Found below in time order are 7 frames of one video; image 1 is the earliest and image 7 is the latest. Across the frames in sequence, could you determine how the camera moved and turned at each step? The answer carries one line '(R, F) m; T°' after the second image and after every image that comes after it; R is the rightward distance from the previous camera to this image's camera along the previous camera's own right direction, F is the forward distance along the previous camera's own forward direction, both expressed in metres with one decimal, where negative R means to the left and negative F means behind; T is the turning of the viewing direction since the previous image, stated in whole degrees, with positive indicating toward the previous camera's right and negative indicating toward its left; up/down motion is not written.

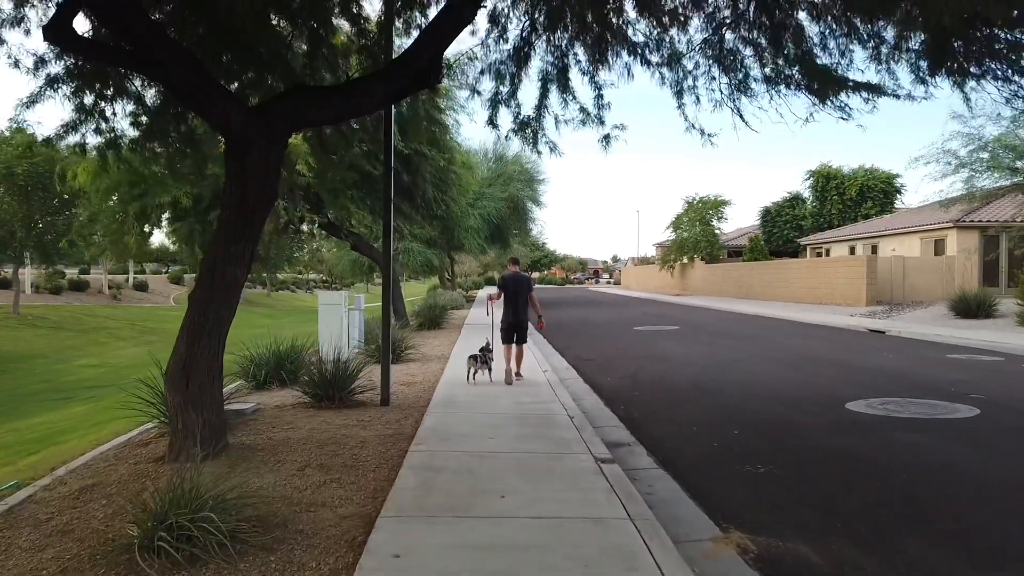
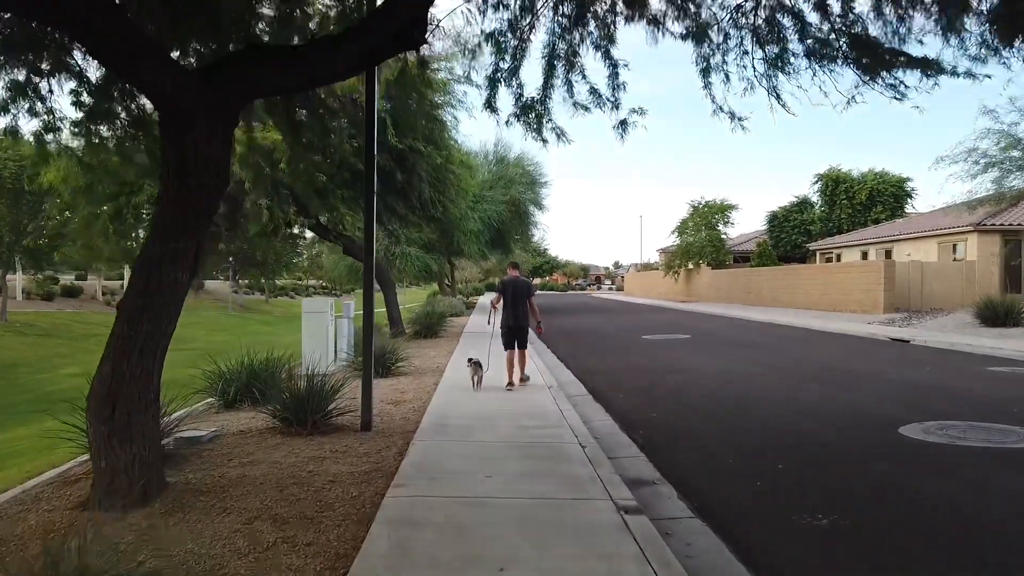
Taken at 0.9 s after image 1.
(0.0, +1.2) m; 0°
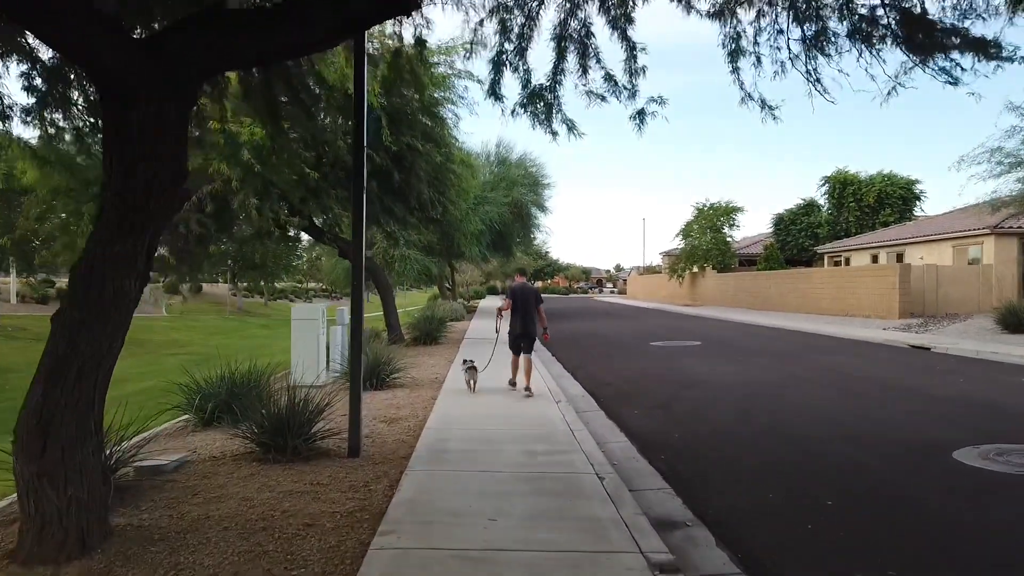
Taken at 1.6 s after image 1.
(-0.1, +0.9) m; 0°
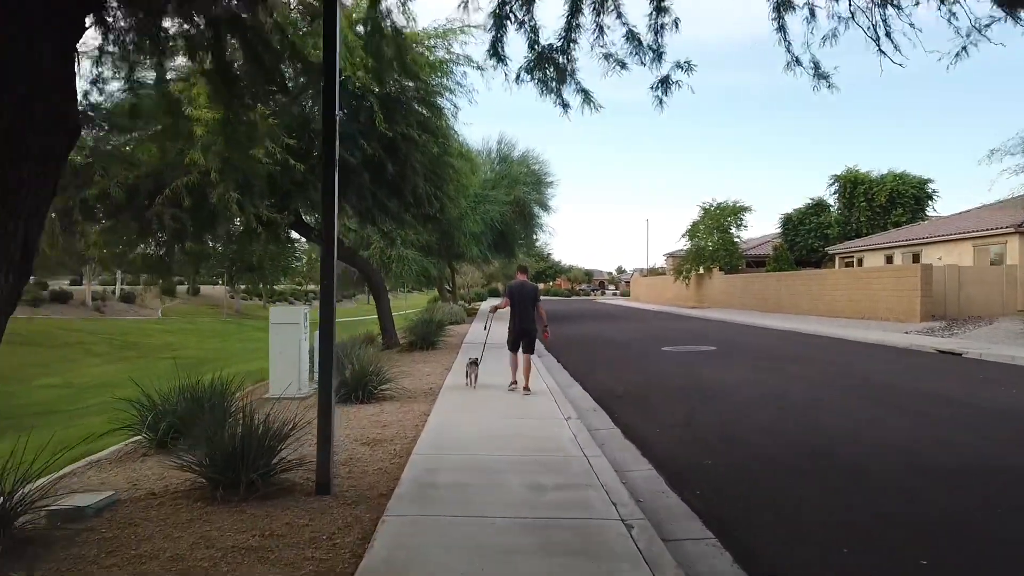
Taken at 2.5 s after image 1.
(0.0, +1.2) m; 0°
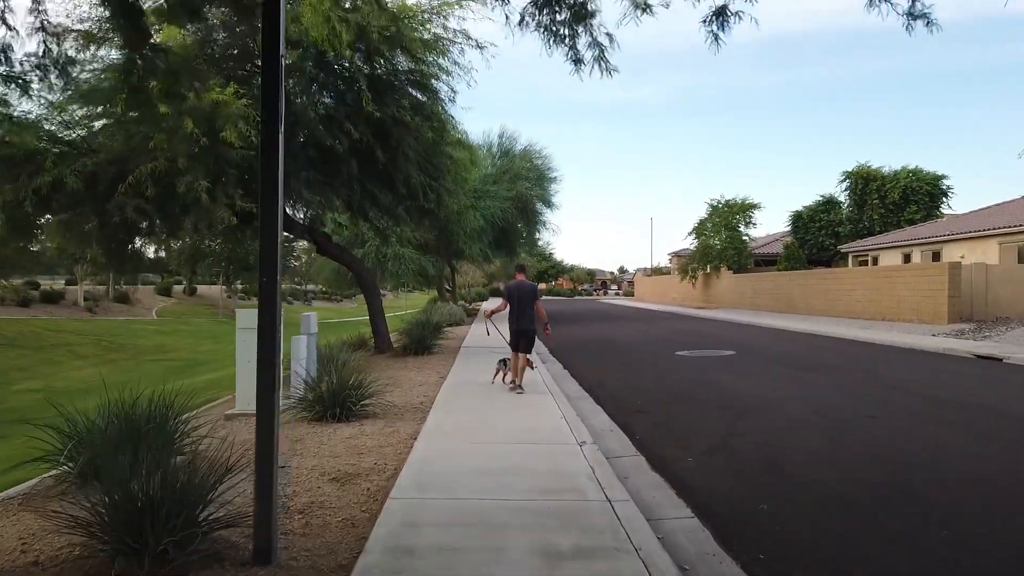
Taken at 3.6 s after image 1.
(0.0, +1.4) m; 0°
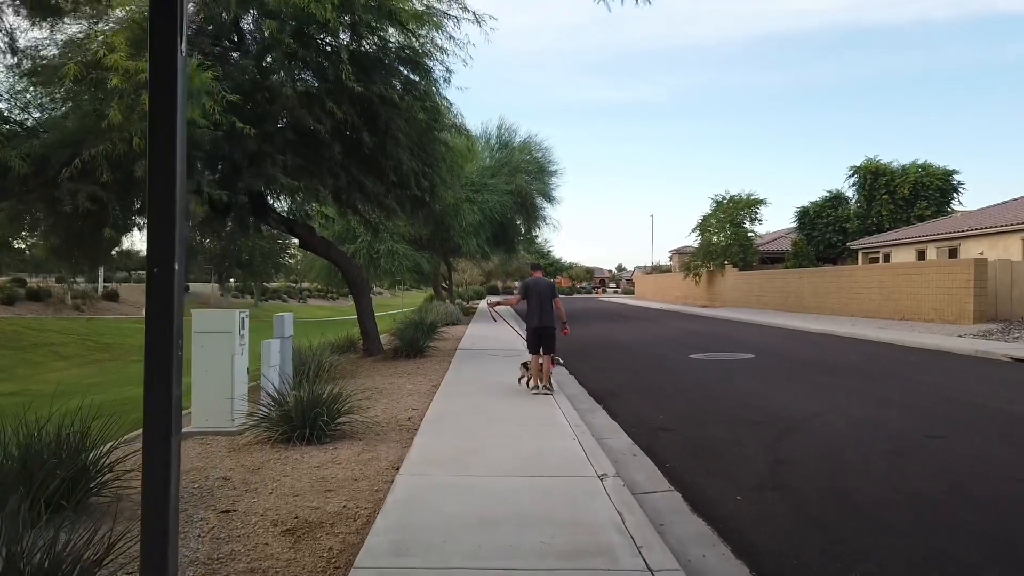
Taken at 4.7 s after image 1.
(-0.1, +1.4) m; 0°
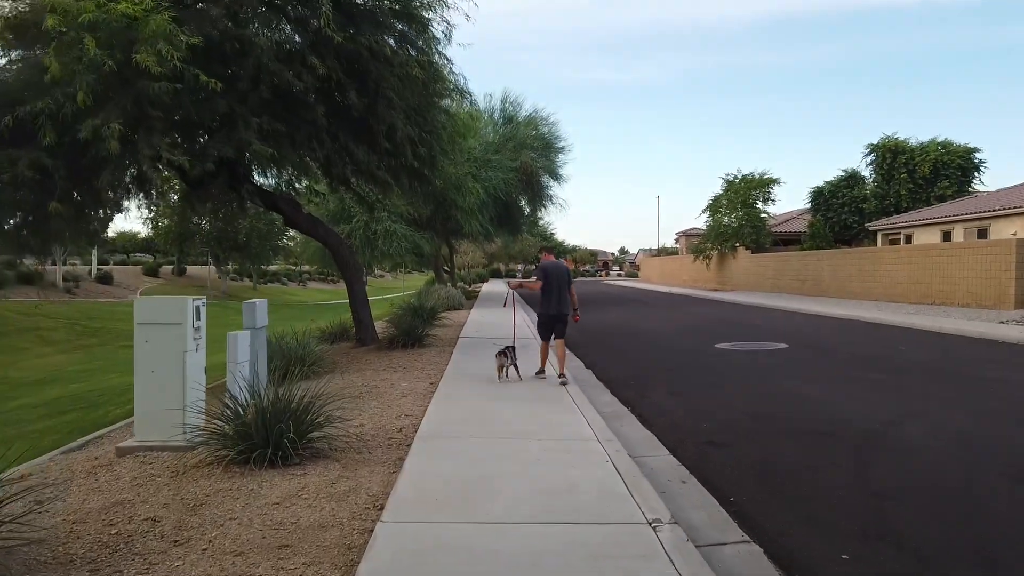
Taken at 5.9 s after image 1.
(-0.1, +1.6) m; 0°
